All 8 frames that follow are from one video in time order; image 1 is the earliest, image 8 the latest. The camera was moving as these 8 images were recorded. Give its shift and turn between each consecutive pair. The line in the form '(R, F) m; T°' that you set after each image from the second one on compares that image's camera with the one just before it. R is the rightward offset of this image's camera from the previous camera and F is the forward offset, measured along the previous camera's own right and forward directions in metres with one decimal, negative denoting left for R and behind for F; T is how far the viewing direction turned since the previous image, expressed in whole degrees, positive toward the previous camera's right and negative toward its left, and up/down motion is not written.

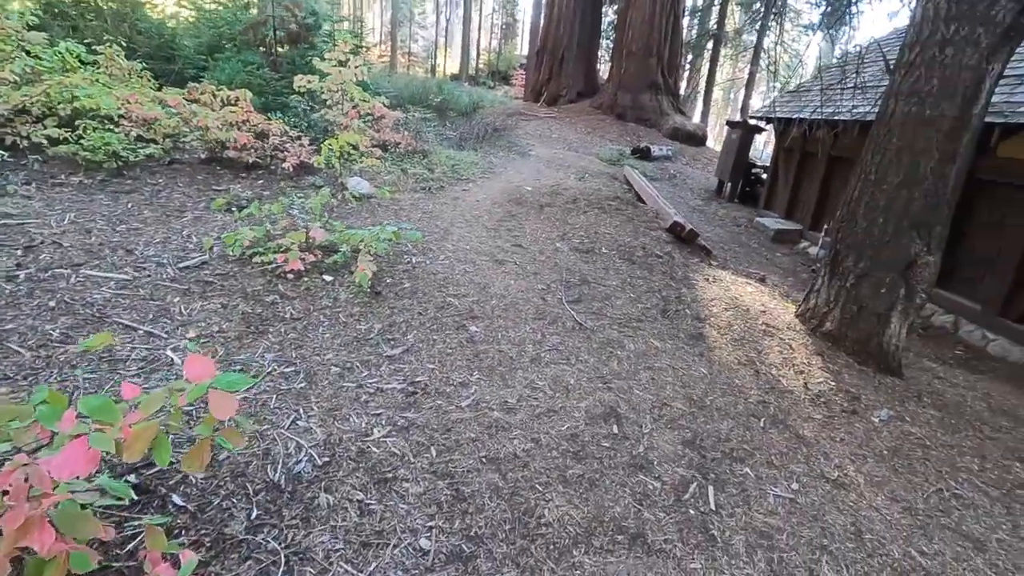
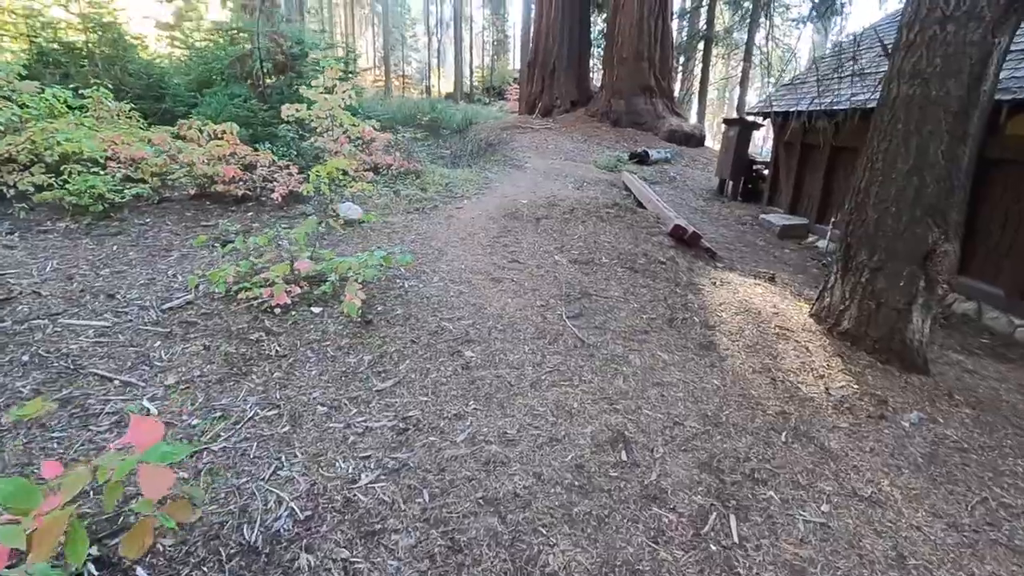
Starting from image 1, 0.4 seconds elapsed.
(+0.1, +0.1) m; -1°
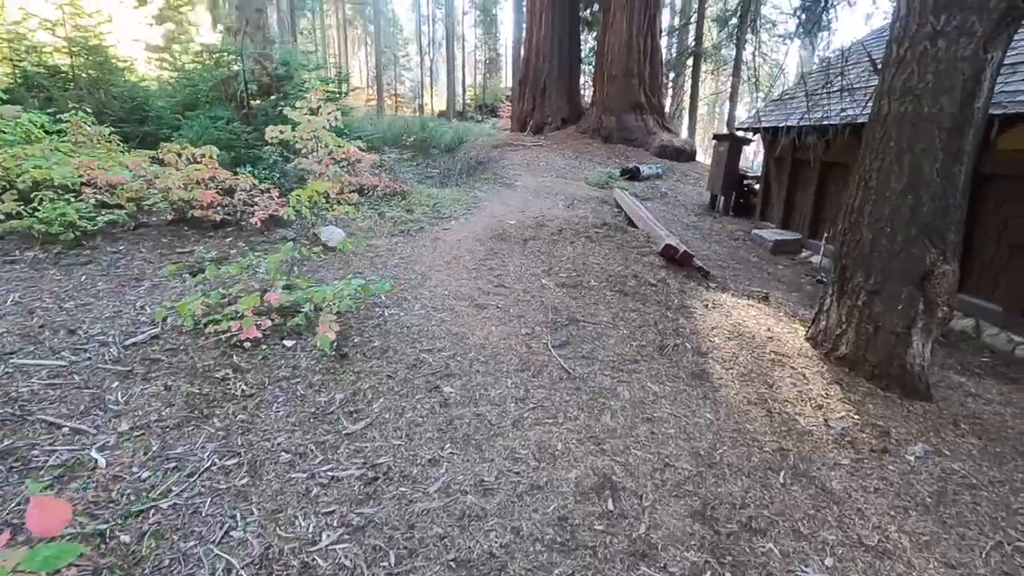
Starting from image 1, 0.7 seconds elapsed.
(+0.1, +0.1) m; 0°
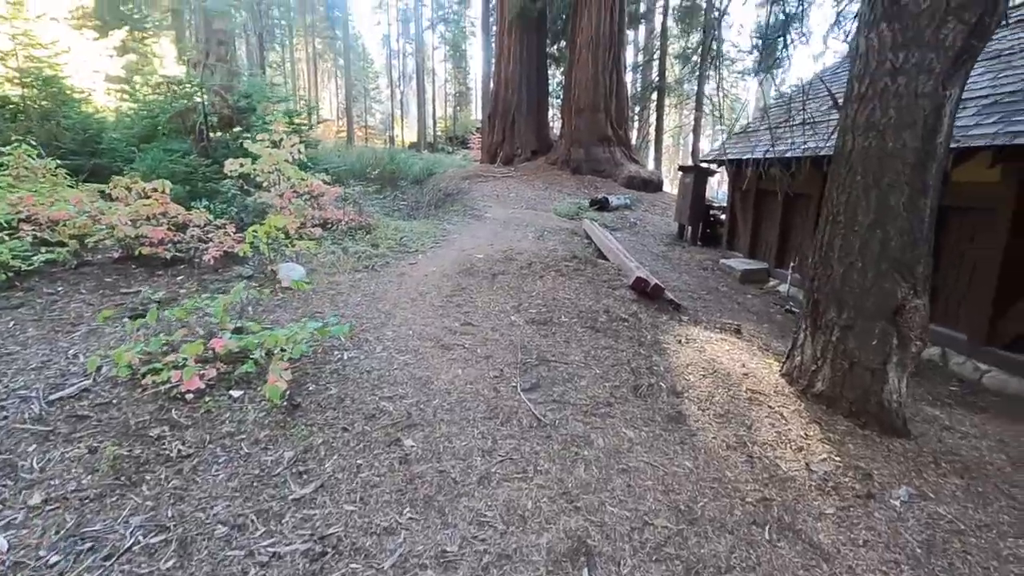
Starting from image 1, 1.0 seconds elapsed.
(0.0, +0.1) m; +3°
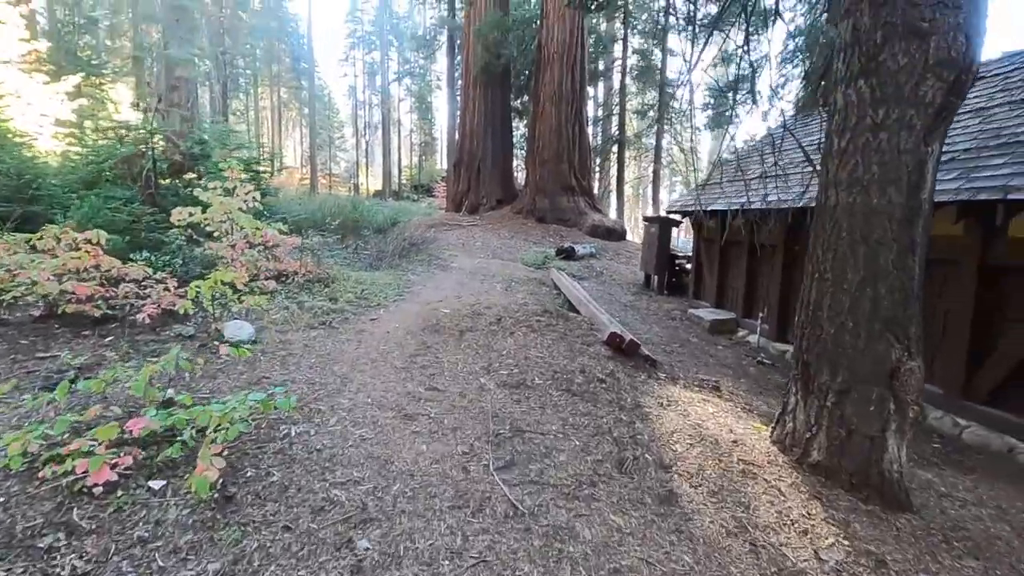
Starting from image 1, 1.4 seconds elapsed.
(0.0, +0.3) m; +4°
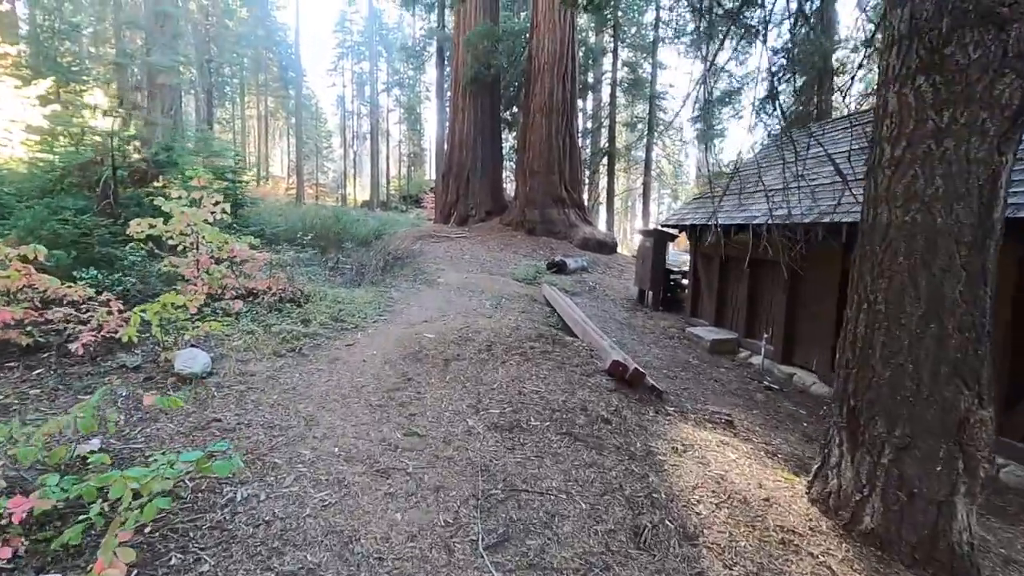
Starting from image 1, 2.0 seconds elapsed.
(0.0, +0.5) m; +1°
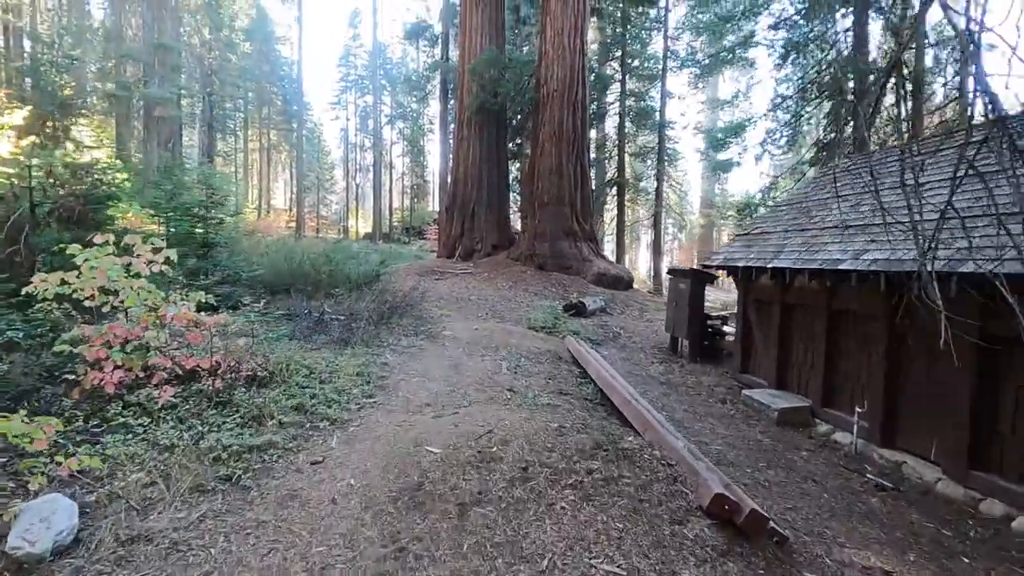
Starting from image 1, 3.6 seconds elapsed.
(-0.2, +1.4) m; 0°
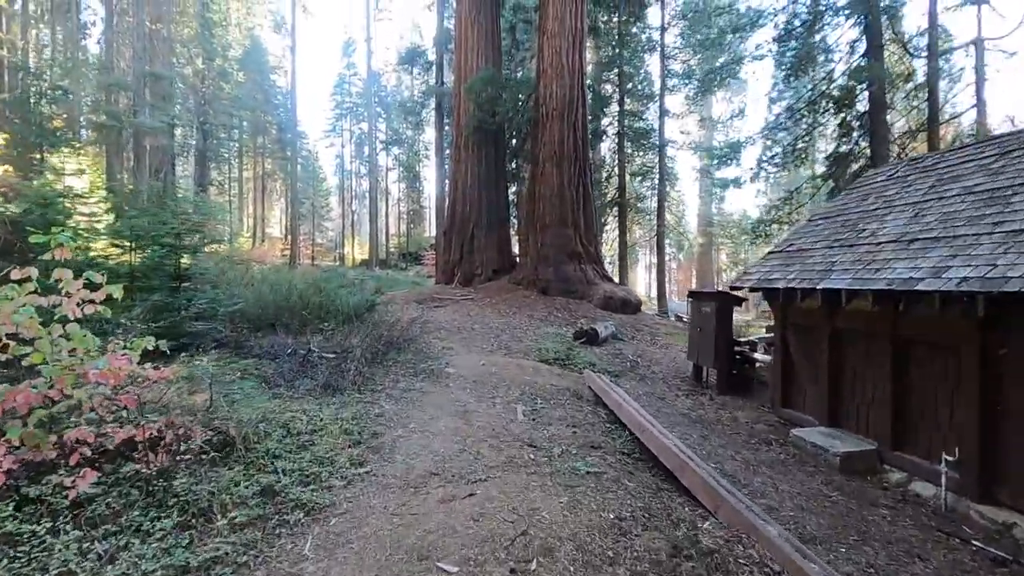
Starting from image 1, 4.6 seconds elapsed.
(-0.2, +0.9) m; 0°
